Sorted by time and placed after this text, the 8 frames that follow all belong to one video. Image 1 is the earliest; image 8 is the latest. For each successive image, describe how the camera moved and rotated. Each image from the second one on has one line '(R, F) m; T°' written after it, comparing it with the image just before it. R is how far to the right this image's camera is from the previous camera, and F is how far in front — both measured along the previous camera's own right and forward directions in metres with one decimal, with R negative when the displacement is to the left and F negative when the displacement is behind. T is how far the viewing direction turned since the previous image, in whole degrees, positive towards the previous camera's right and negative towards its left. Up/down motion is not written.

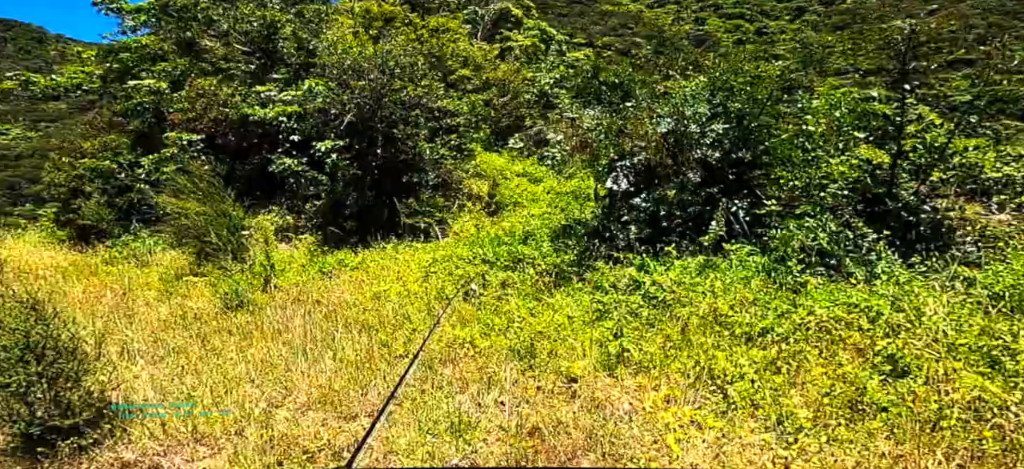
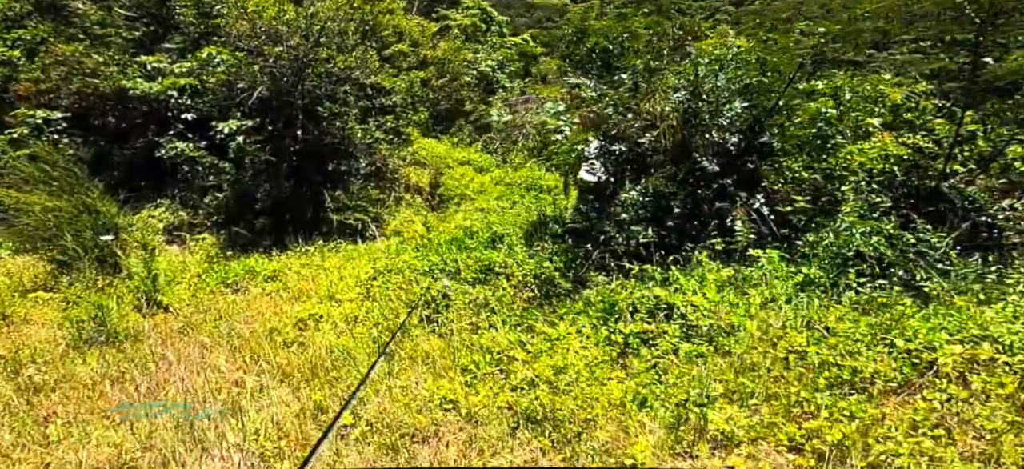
(-0.4, +1.4) m; +8°
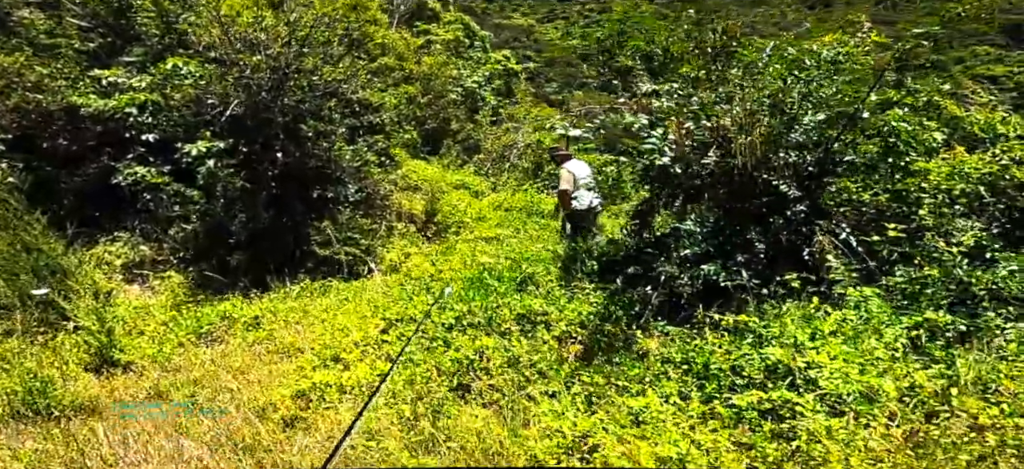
(-0.5, +0.8) m; +3°
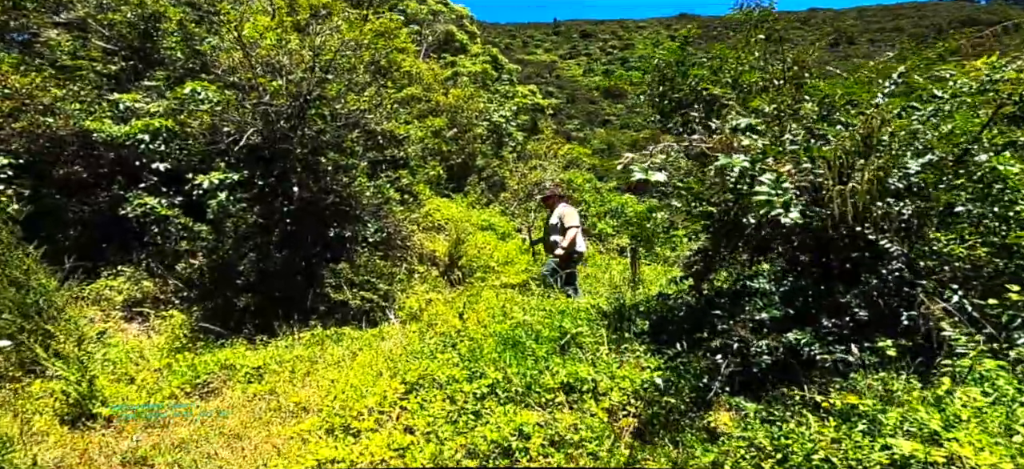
(-0.2, +0.6) m; -2°
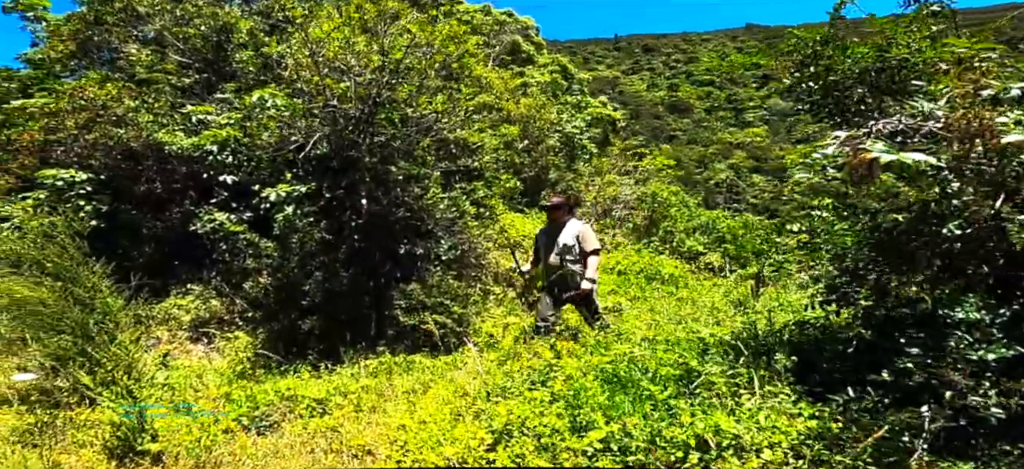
(-0.3, +0.6) m; -6°
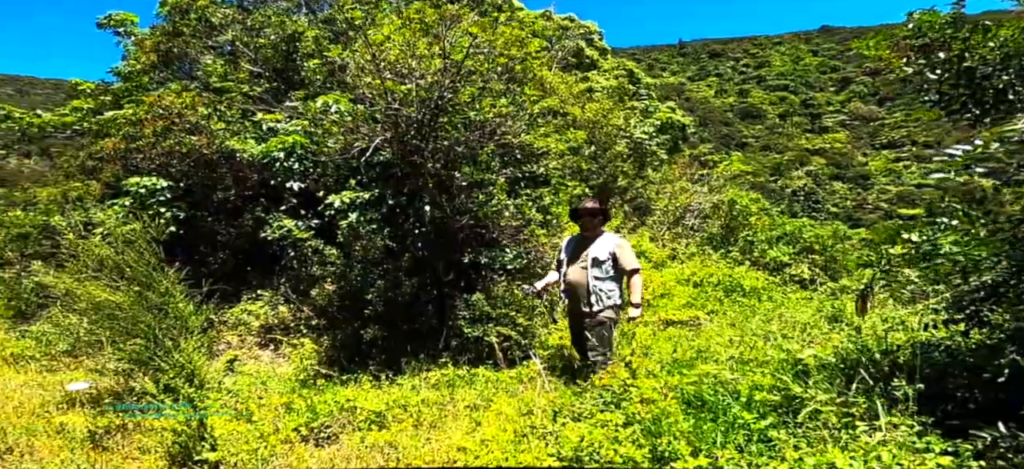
(0.0, +0.3) m; -6°
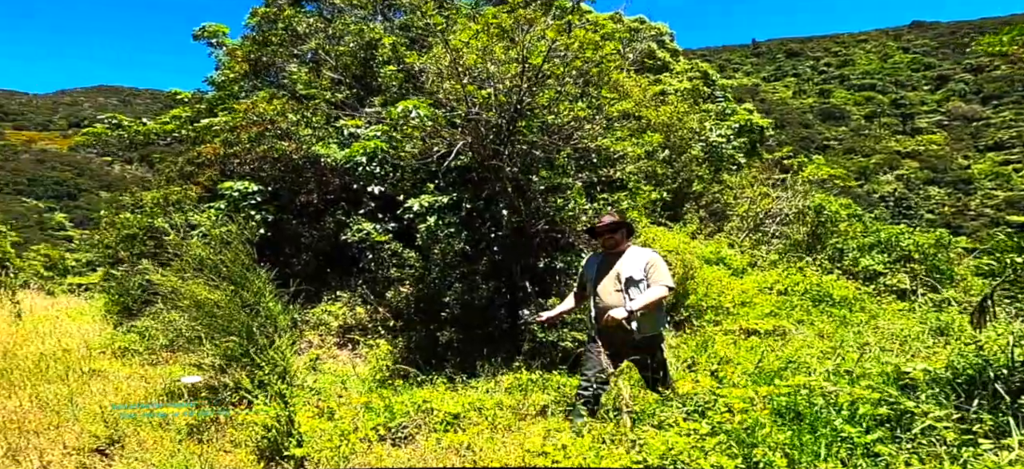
(-0.1, 0.0) m; -6°
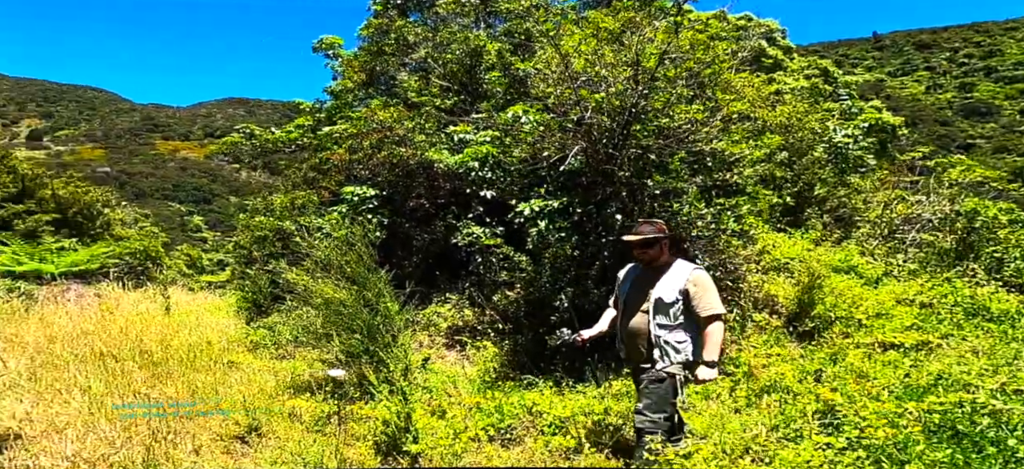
(-0.1, 0.0) m; -9°
